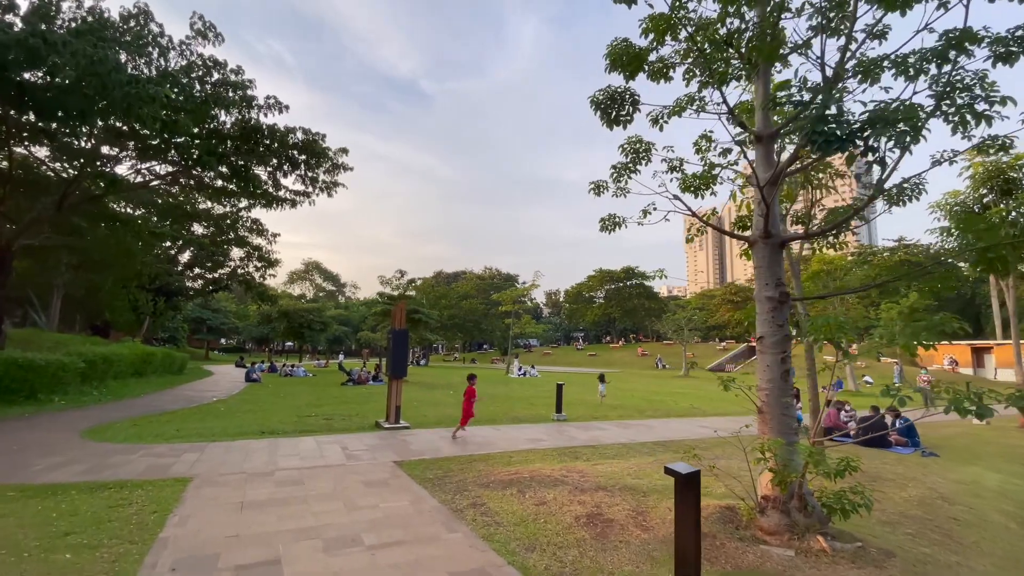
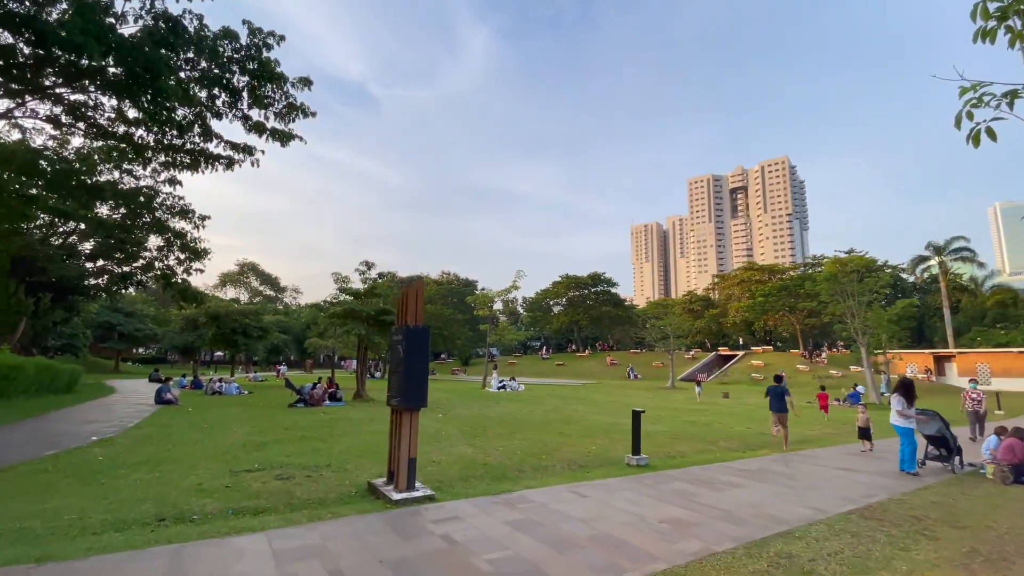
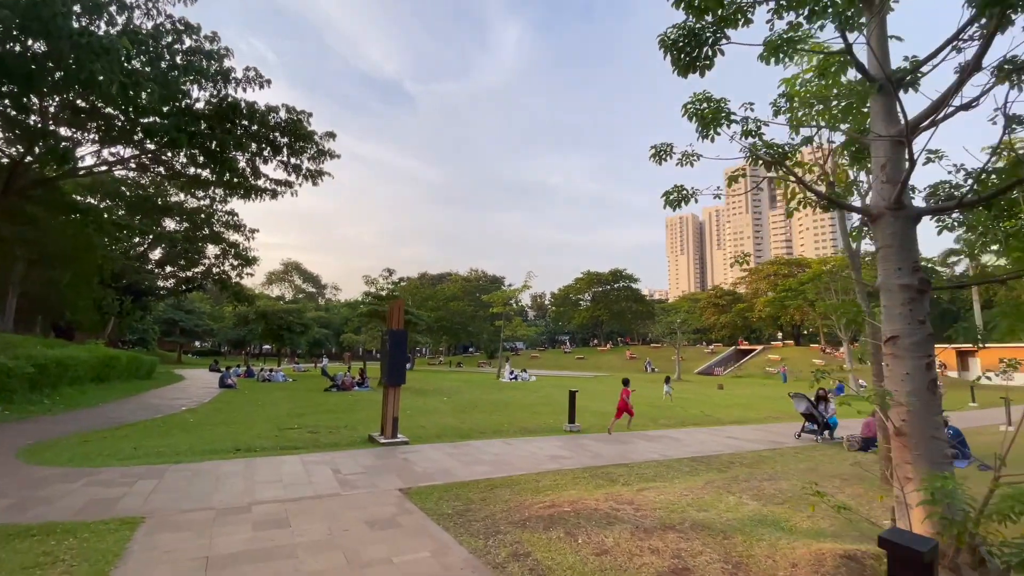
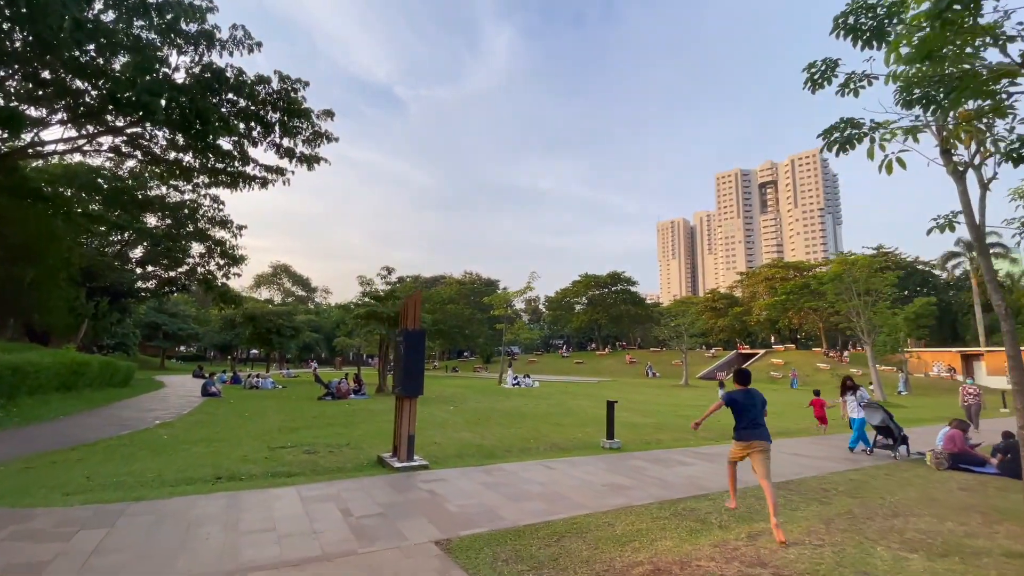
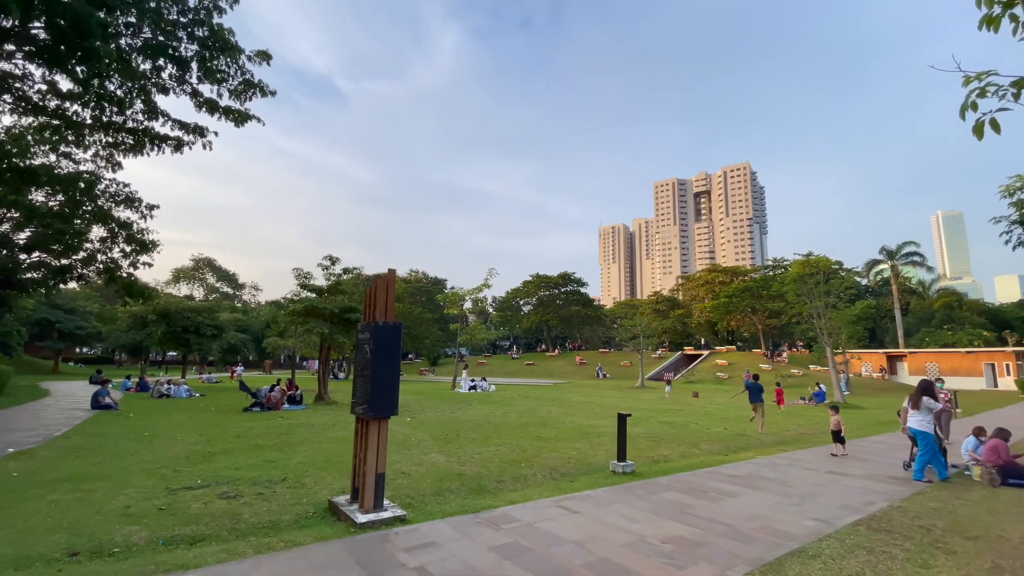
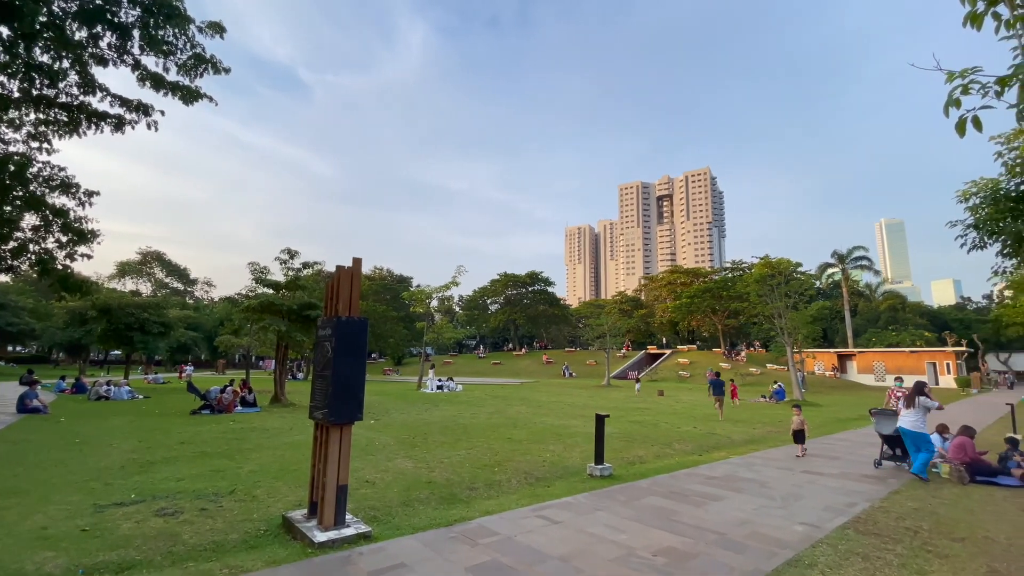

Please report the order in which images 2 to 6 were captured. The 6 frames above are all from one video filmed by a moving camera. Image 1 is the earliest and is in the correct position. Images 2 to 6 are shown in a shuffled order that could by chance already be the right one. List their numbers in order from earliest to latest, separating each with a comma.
3, 4, 2, 5, 6
